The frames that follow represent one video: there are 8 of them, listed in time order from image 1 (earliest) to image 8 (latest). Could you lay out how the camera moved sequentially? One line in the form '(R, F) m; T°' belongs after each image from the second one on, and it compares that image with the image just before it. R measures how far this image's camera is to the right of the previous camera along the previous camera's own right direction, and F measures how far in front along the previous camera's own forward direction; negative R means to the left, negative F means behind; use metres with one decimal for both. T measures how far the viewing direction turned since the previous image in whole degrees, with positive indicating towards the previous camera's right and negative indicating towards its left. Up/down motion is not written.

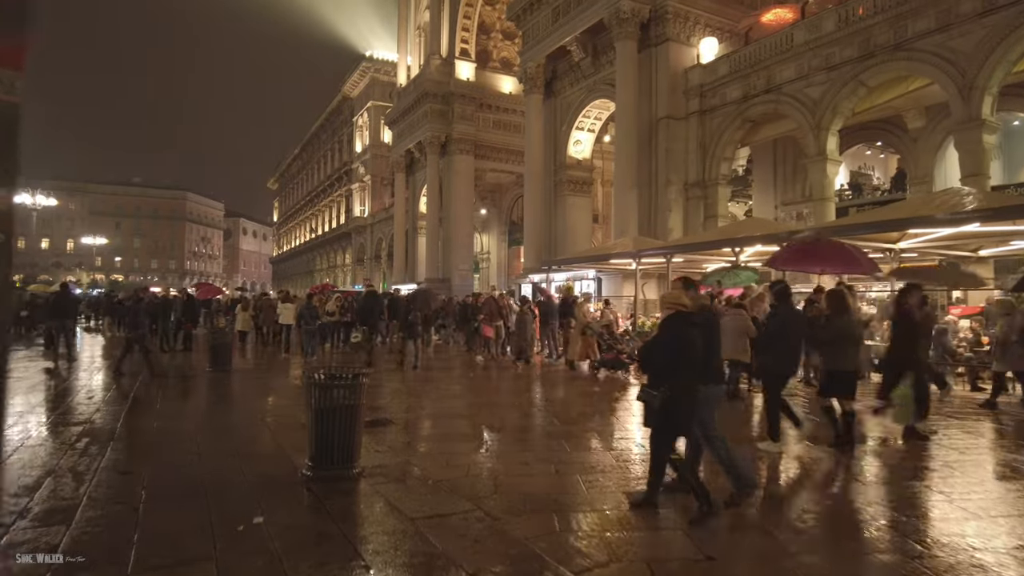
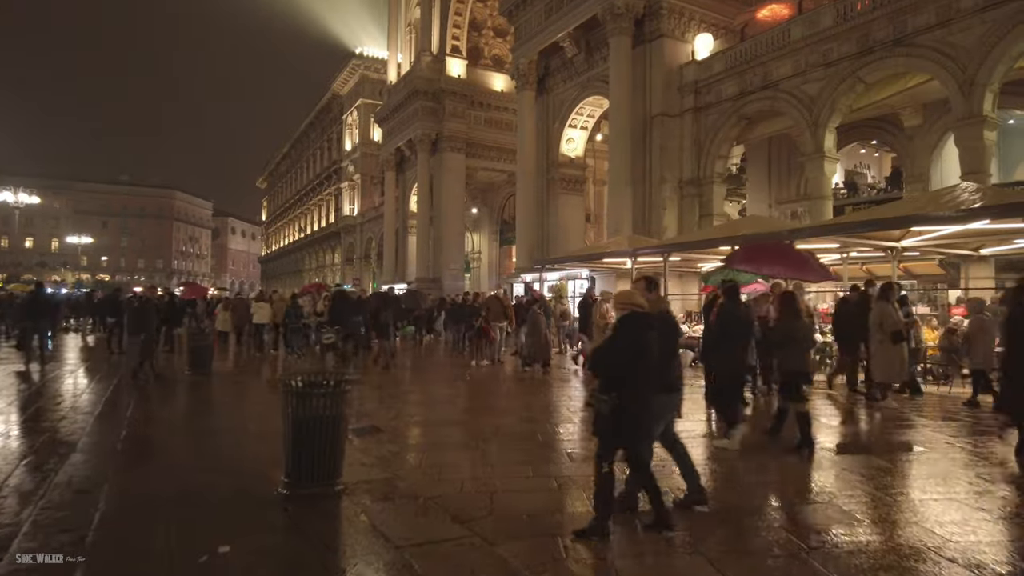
(0.0, +0.4) m; +1°
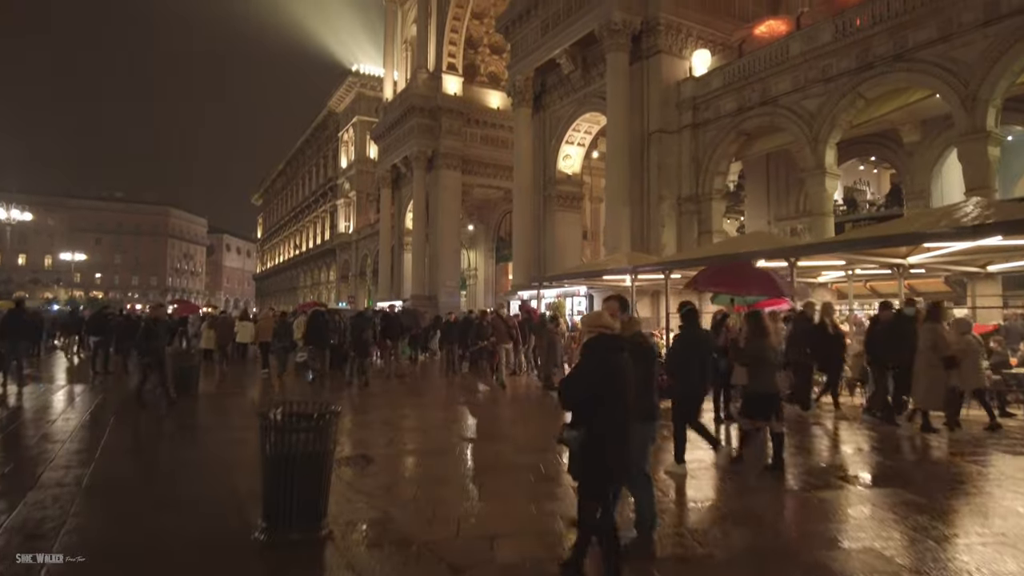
(0.0, +0.3) m; 0°
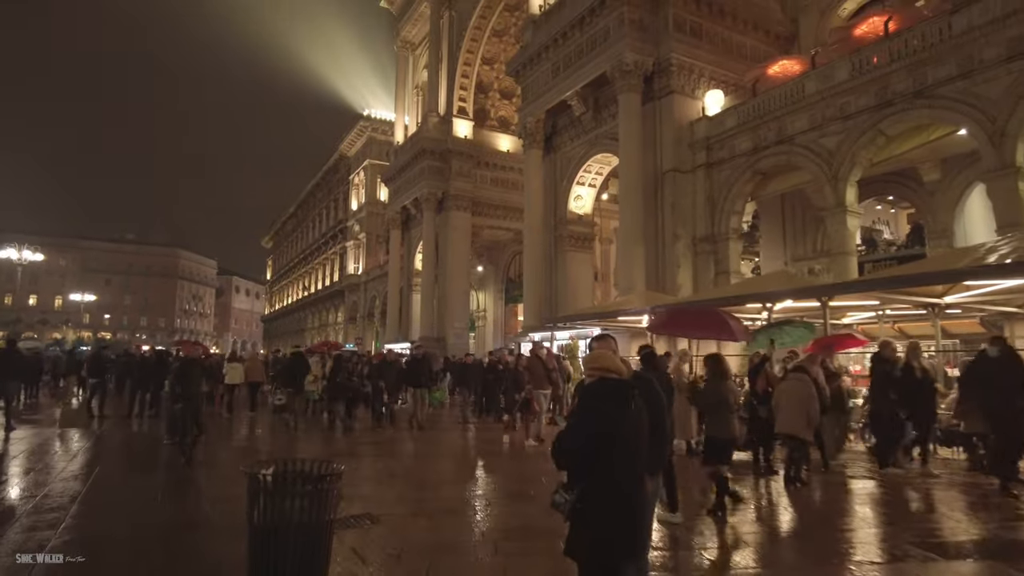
(-0.1, +0.5) m; -1°
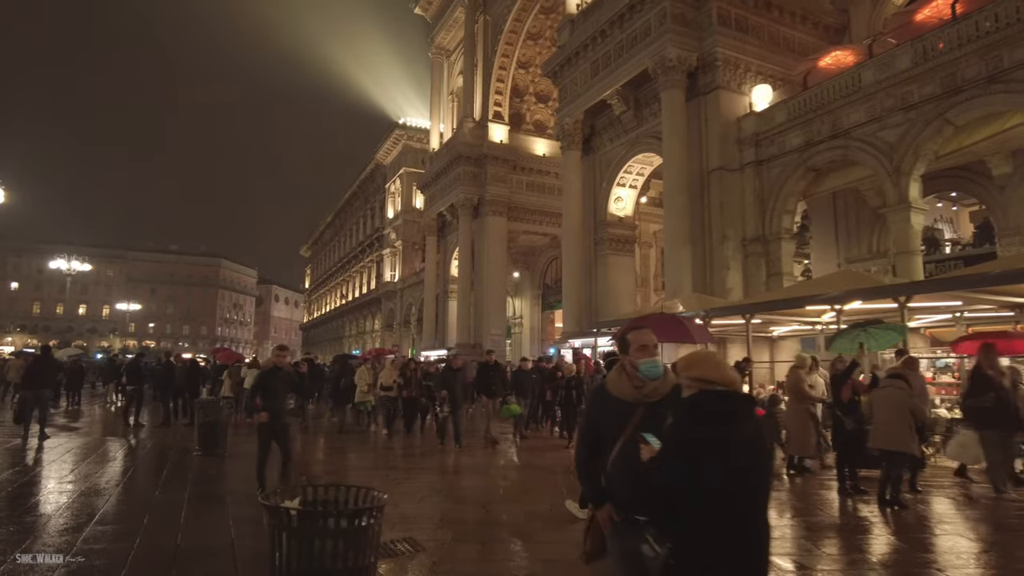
(-0.2, +0.6) m; -3°
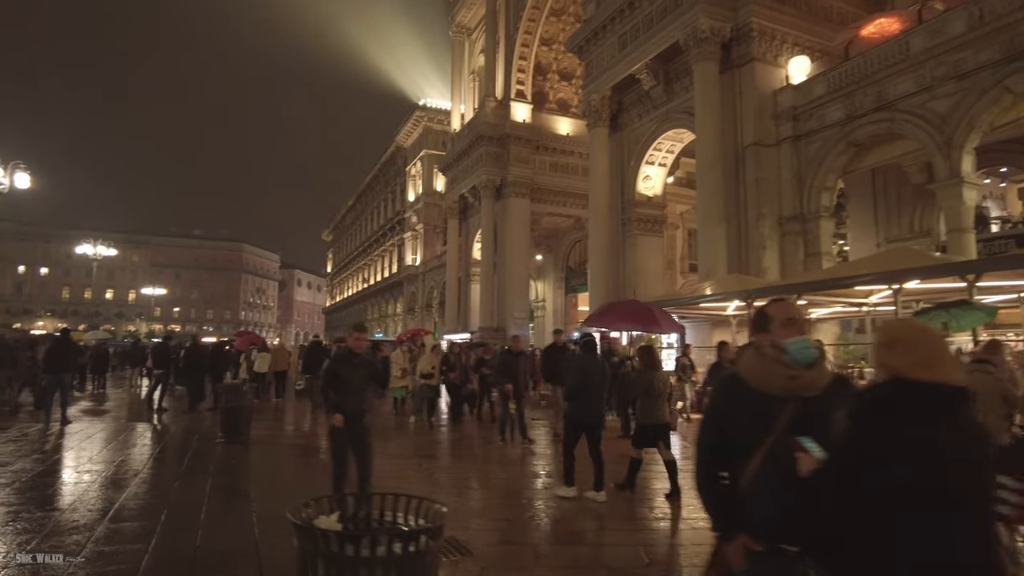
(-0.2, +0.5) m; -2°
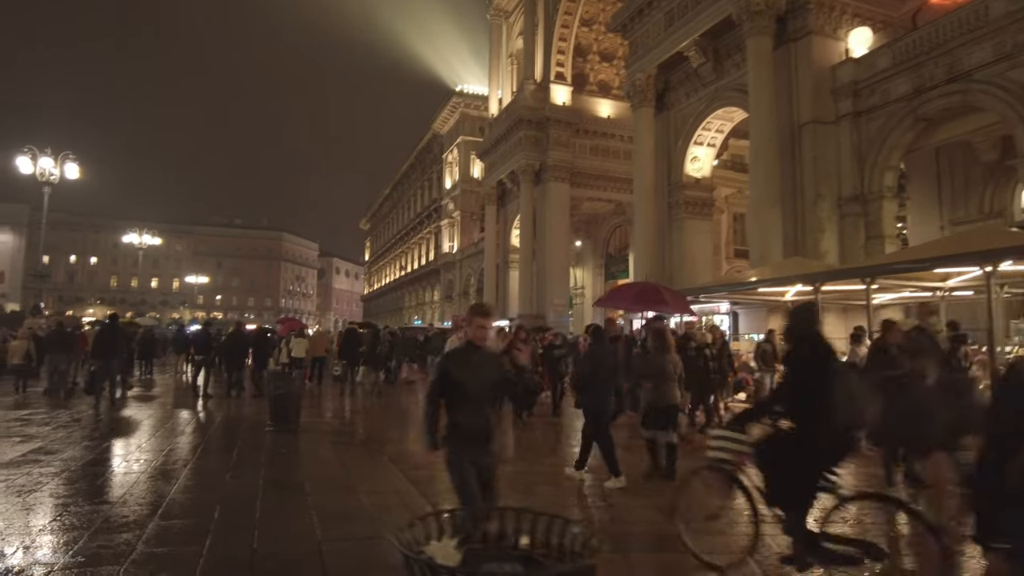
(-0.3, +0.4) m; -3°
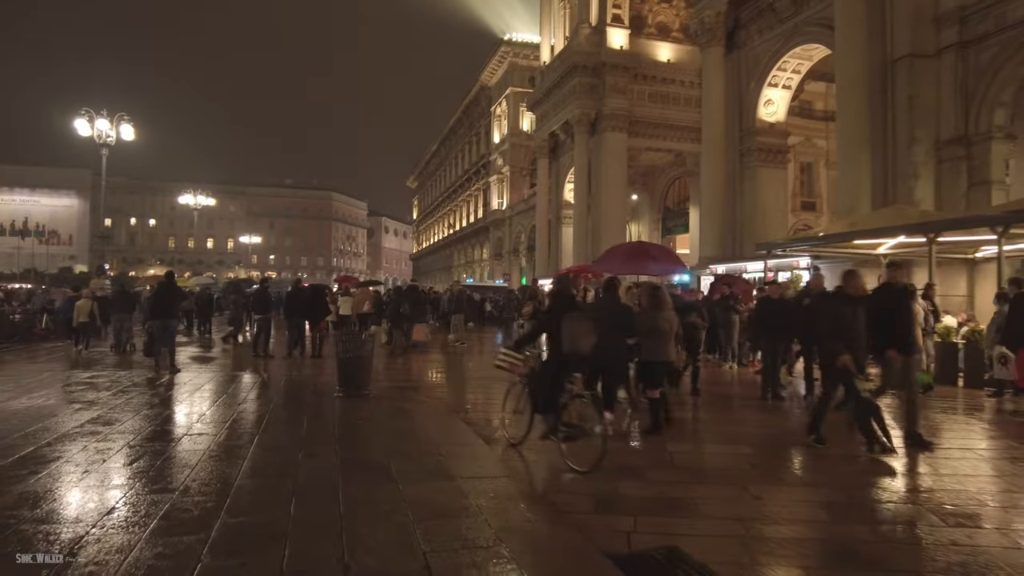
(-0.4, +0.8) m; -4°
